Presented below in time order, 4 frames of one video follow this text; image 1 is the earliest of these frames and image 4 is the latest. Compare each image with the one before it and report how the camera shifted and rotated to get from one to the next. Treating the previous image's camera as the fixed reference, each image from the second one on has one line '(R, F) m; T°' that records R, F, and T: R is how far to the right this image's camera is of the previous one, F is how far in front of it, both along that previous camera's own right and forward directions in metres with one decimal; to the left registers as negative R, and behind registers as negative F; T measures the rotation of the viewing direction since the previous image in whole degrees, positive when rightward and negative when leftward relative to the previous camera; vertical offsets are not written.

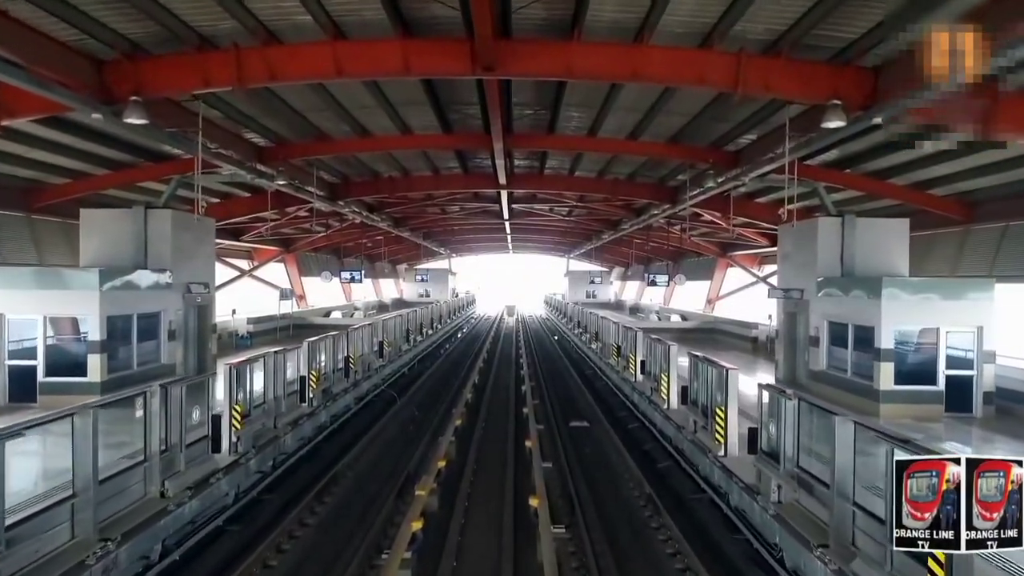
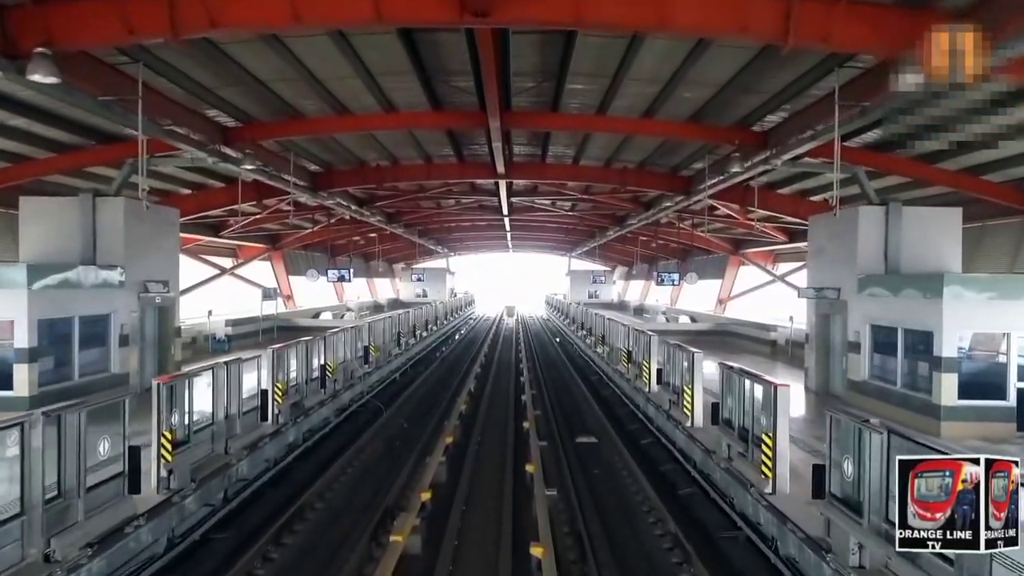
(0.0, +1.1) m; 0°
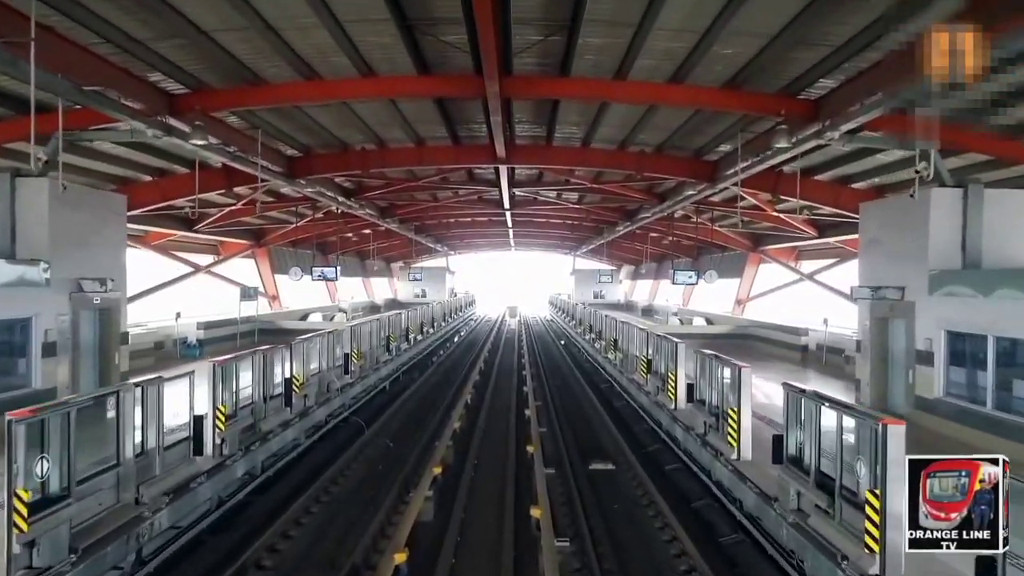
(0.0, +1.4) m; 0°
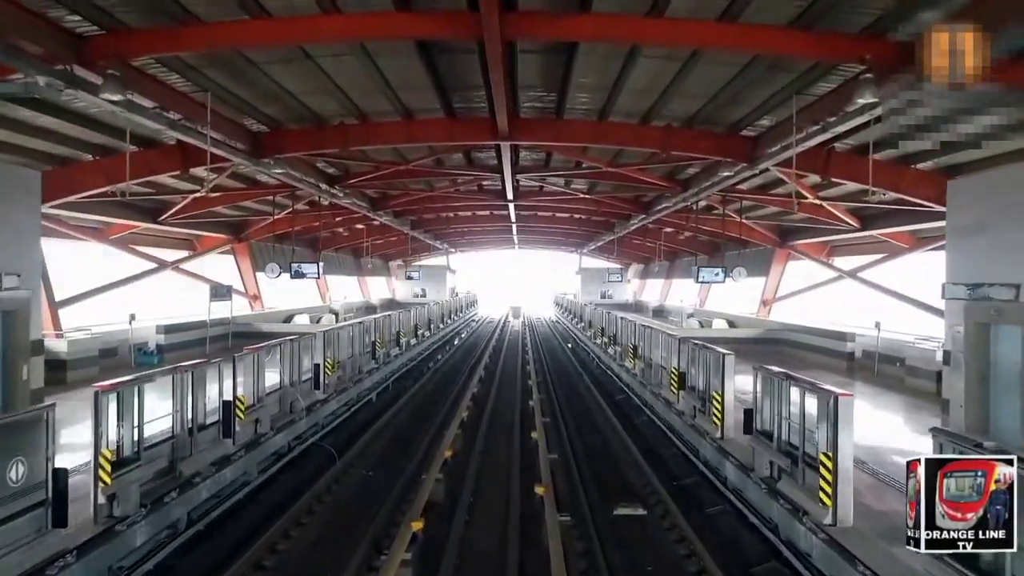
(0.0, +1.6) m; 0°
